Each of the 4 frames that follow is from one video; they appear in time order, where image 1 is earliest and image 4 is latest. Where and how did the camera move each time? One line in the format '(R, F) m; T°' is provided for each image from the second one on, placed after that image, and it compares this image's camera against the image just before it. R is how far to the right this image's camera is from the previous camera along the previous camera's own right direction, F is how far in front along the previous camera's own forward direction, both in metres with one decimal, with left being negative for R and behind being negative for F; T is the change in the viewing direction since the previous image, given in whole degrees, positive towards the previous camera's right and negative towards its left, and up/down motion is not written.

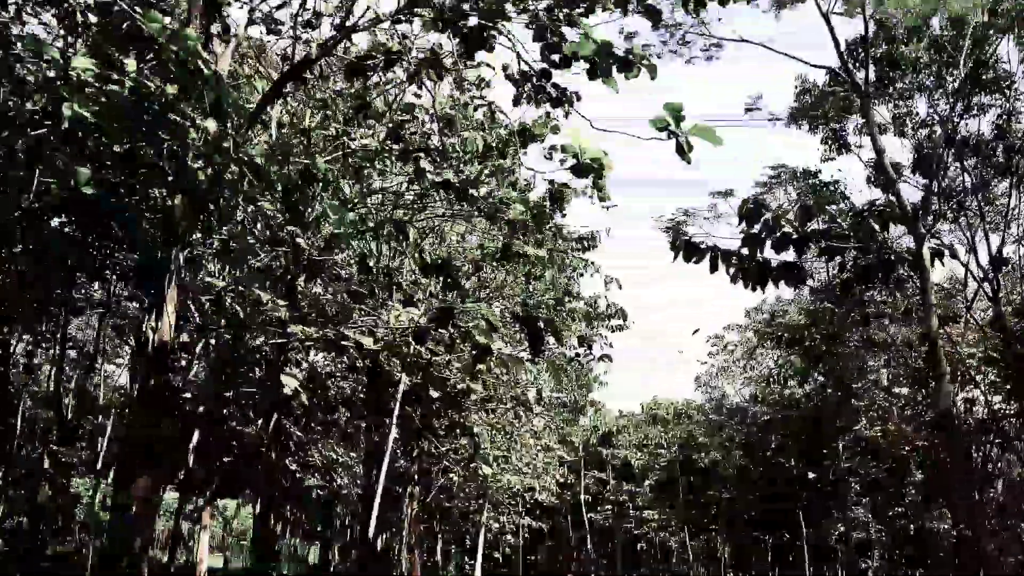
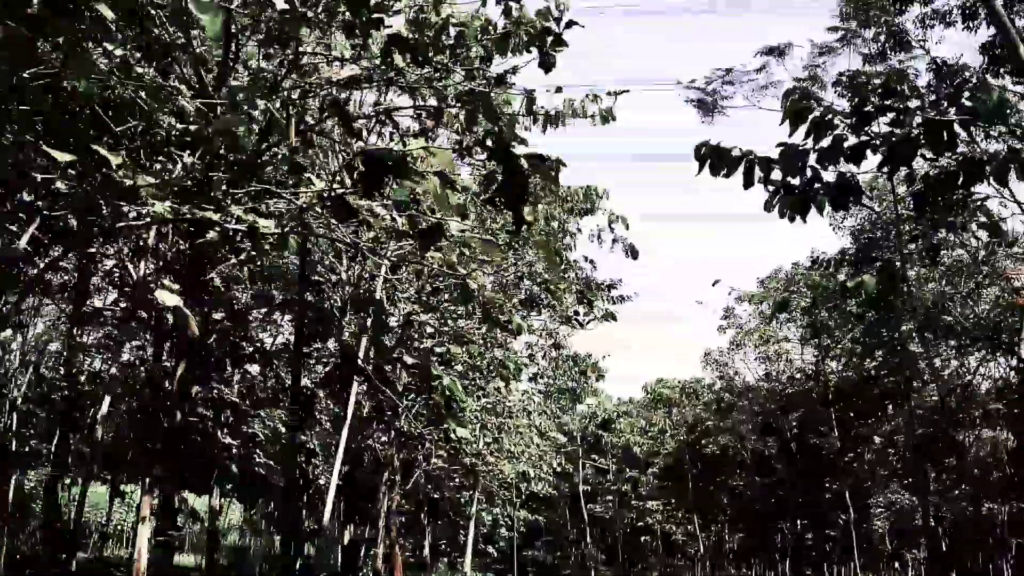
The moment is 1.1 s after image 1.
(+0.1, +1.8) m; 0°
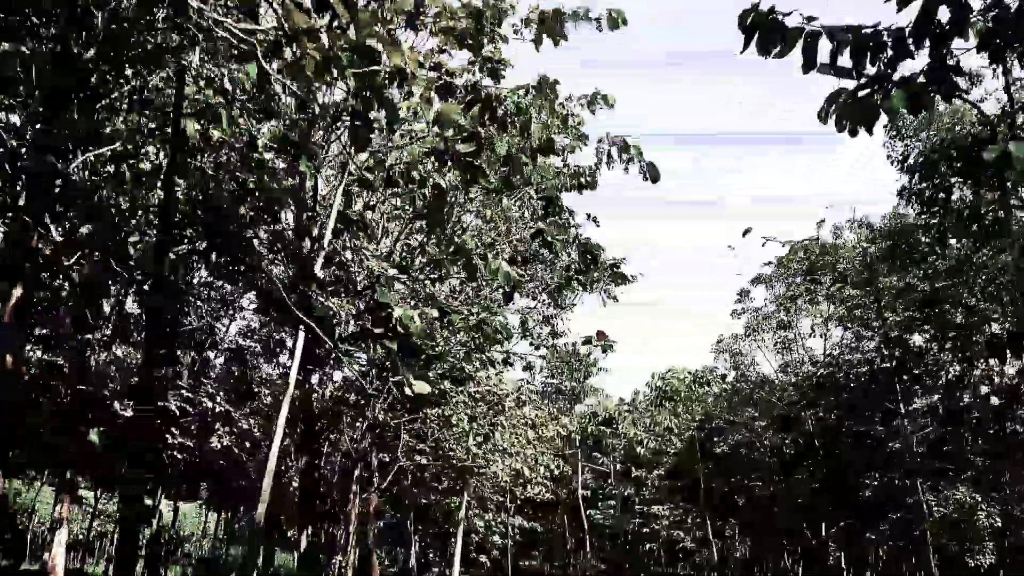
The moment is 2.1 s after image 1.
(+0.1, +1.7) m; 0°
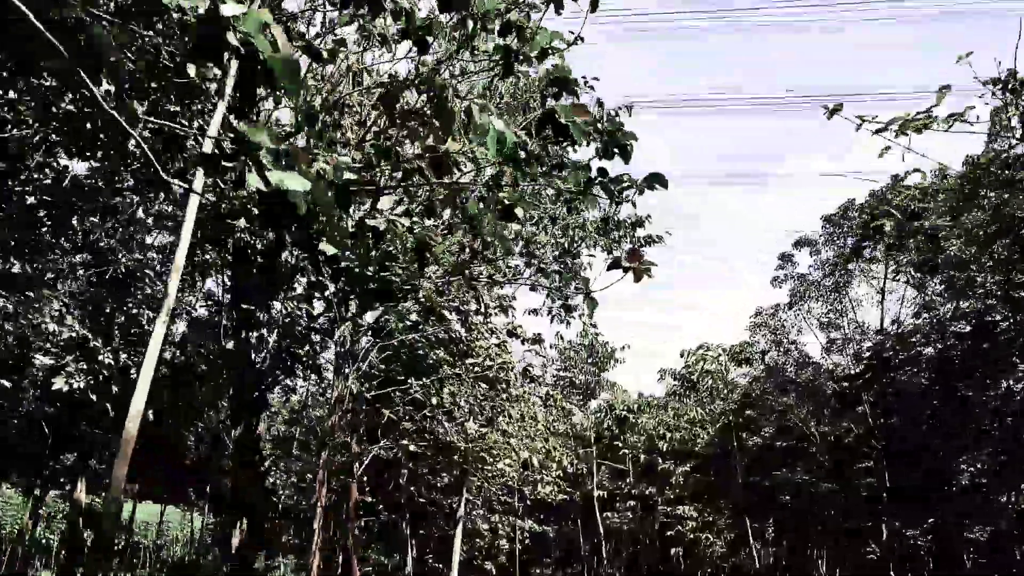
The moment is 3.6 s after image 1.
(+0.1, +2.2) m; -1°
